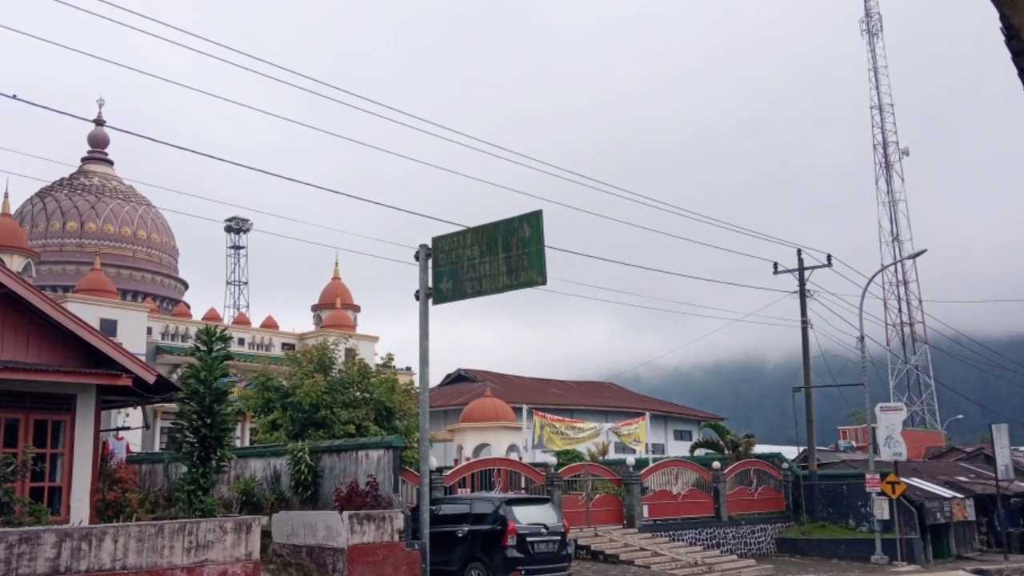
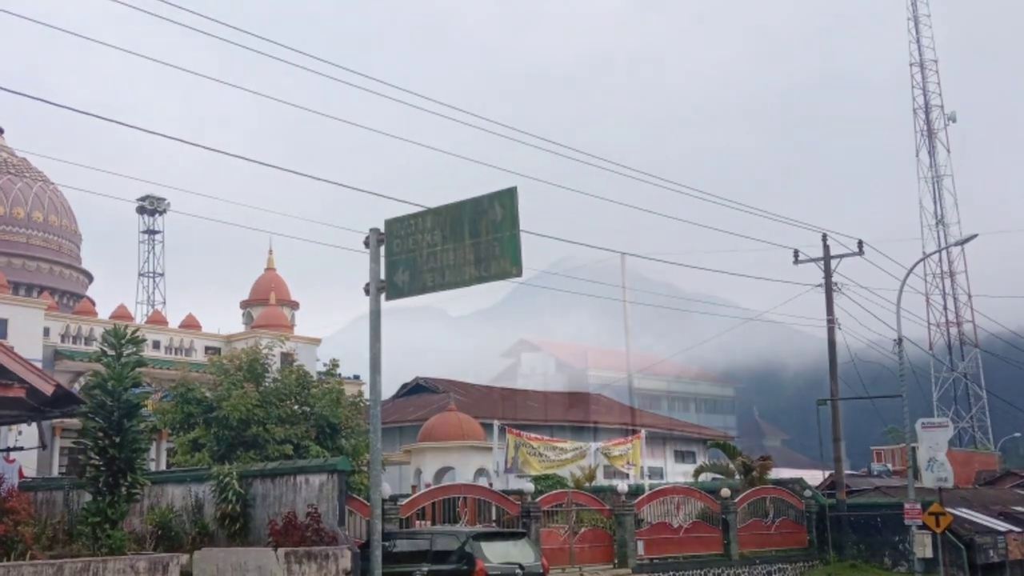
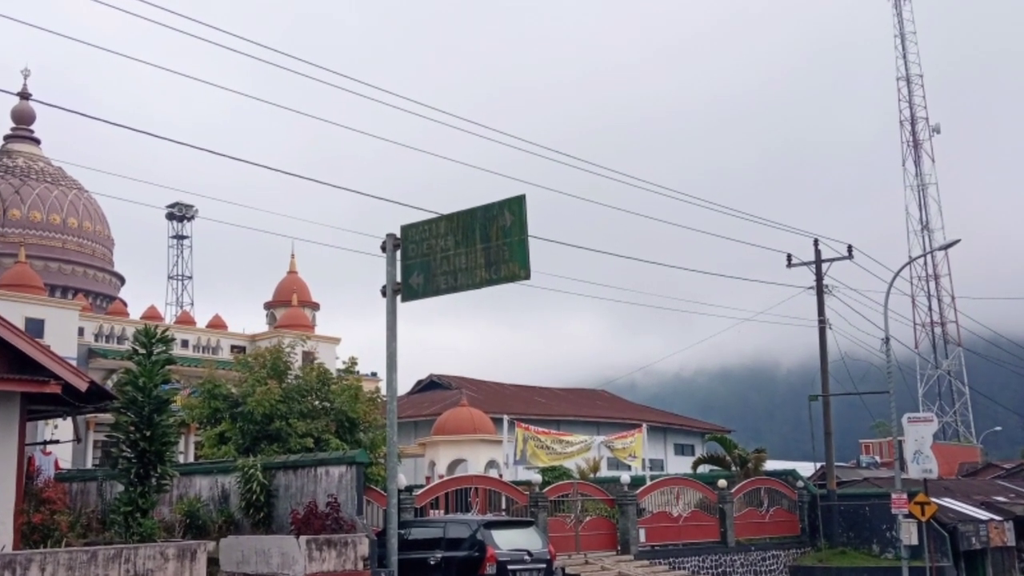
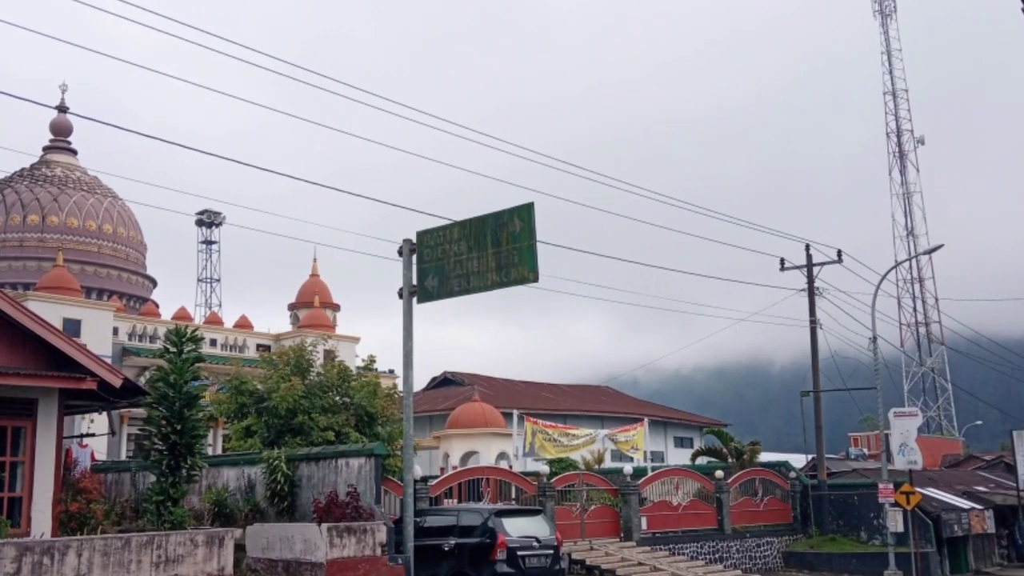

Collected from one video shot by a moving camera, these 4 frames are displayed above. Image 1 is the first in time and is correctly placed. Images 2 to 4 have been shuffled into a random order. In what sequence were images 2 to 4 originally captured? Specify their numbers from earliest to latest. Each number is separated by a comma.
4, 3, 2
